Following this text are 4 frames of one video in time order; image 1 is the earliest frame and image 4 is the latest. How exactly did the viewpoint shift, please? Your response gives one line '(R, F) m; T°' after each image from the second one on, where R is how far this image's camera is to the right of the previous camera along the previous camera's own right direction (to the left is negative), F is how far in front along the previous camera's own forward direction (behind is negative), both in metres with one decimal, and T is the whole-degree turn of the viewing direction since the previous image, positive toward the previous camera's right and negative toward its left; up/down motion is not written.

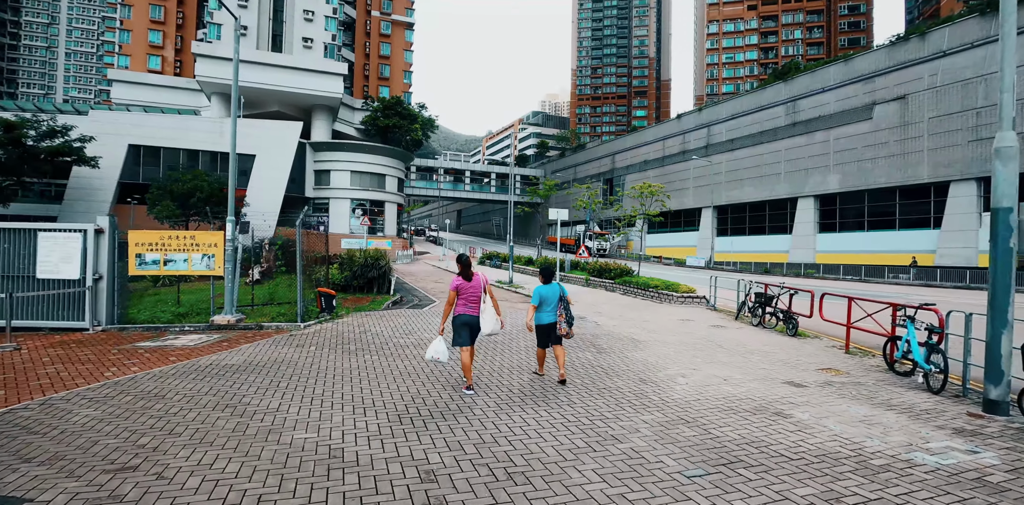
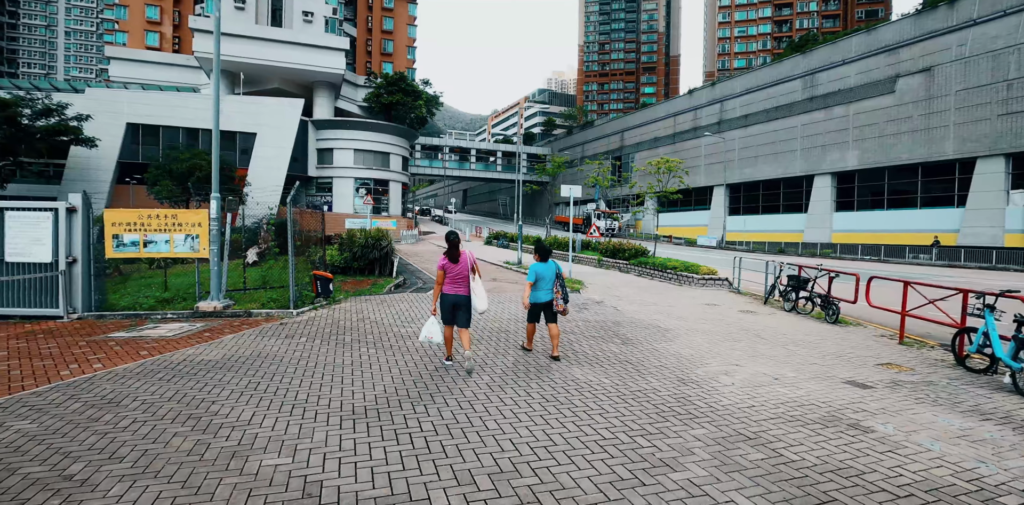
(-0.1, +1.0) m; -1°
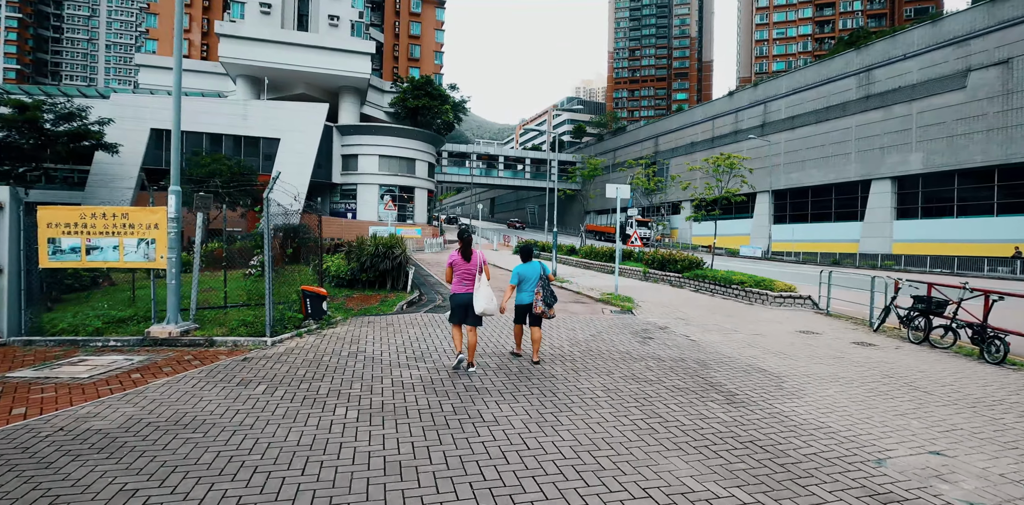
(-0.3, +2.4) m; -3°
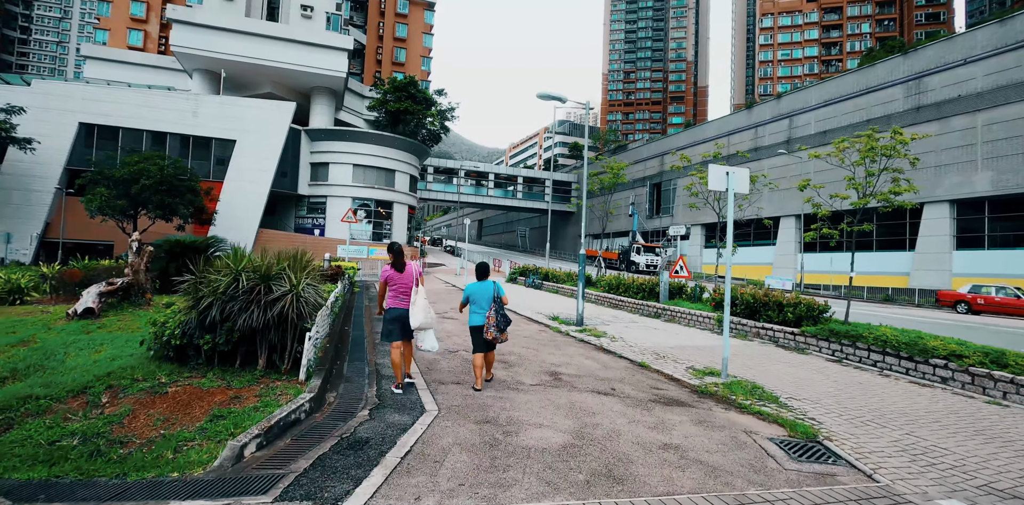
(-0.4, +6.5) m; +1°
